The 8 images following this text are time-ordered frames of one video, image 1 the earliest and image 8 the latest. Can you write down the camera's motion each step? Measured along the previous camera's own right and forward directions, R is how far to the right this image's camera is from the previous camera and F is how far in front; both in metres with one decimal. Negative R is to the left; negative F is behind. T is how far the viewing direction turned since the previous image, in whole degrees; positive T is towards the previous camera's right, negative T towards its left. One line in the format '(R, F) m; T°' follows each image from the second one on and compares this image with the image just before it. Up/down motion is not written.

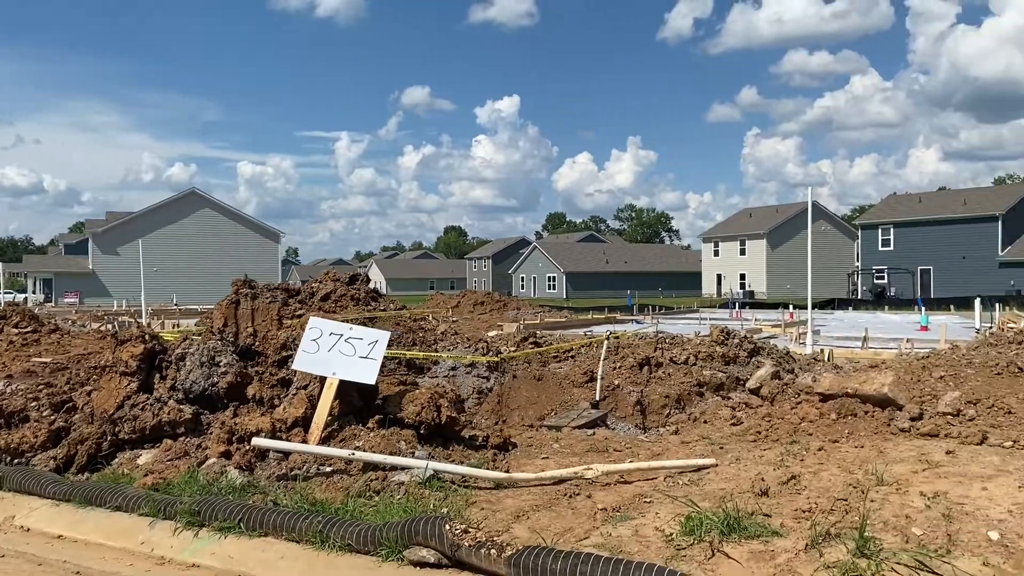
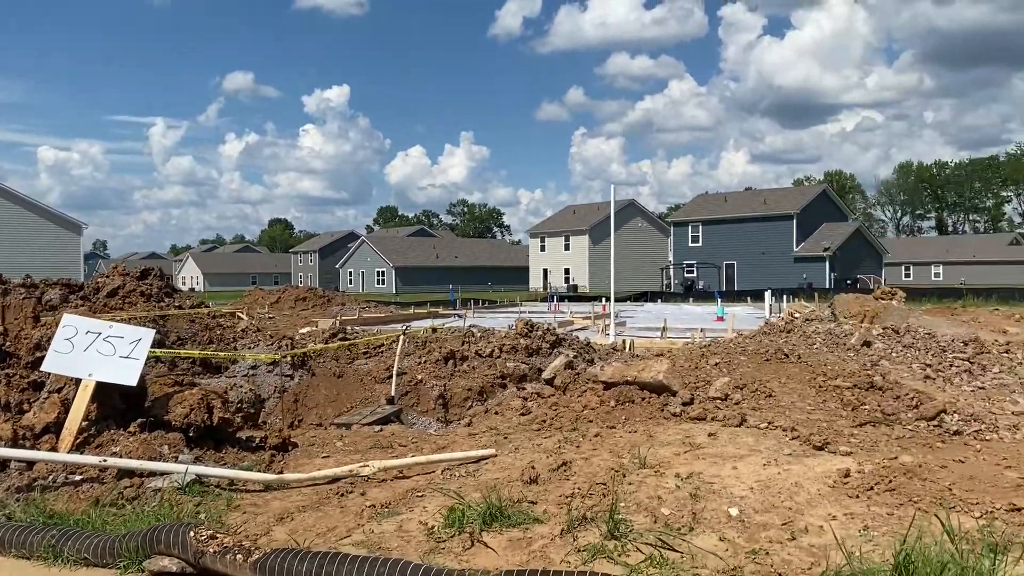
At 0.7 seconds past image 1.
(+0.5, 0.0) m; +11°
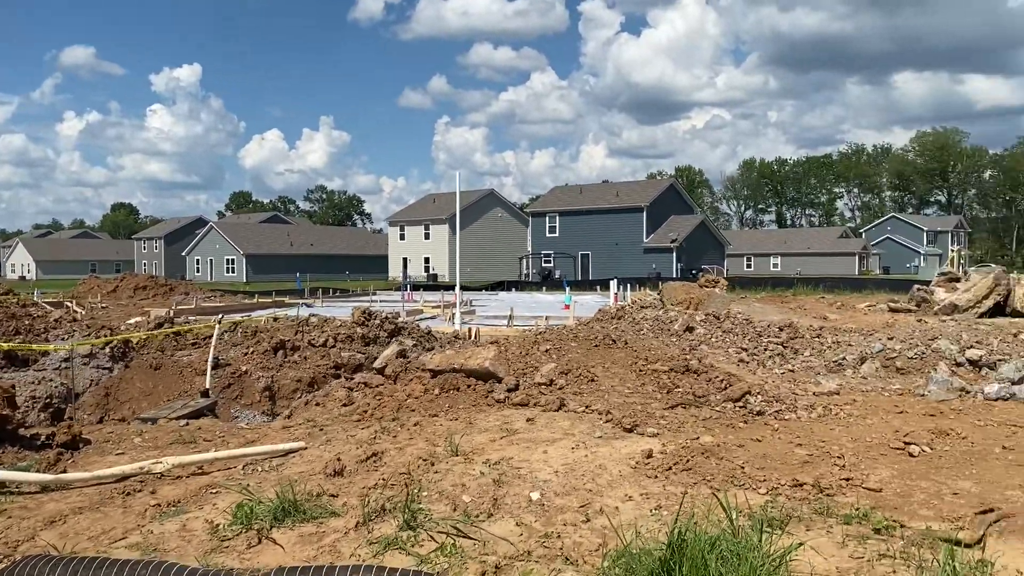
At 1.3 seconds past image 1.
(+0.4, +0.1) m; +9°
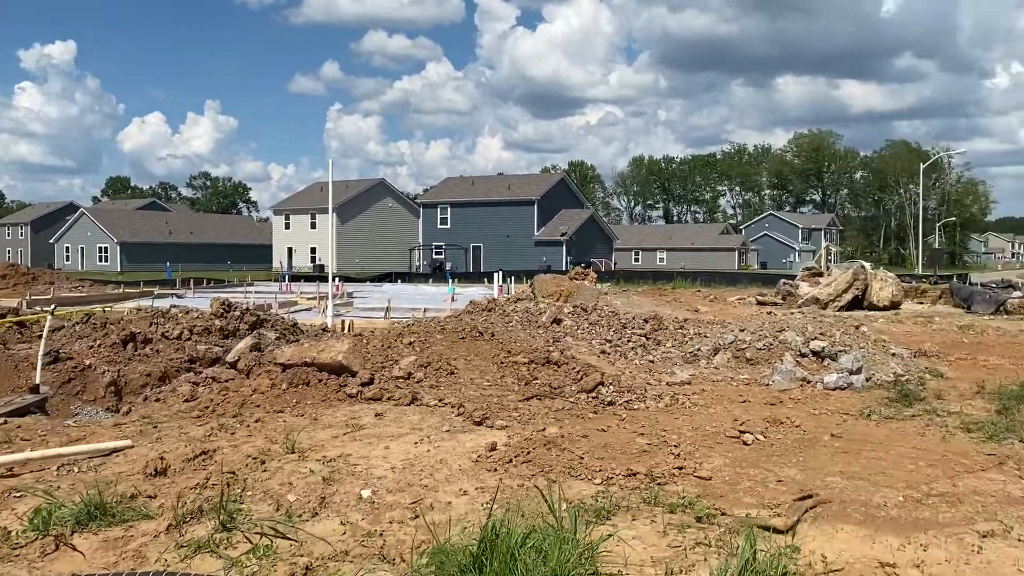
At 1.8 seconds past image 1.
(+0.4, +0.1) m; +7°
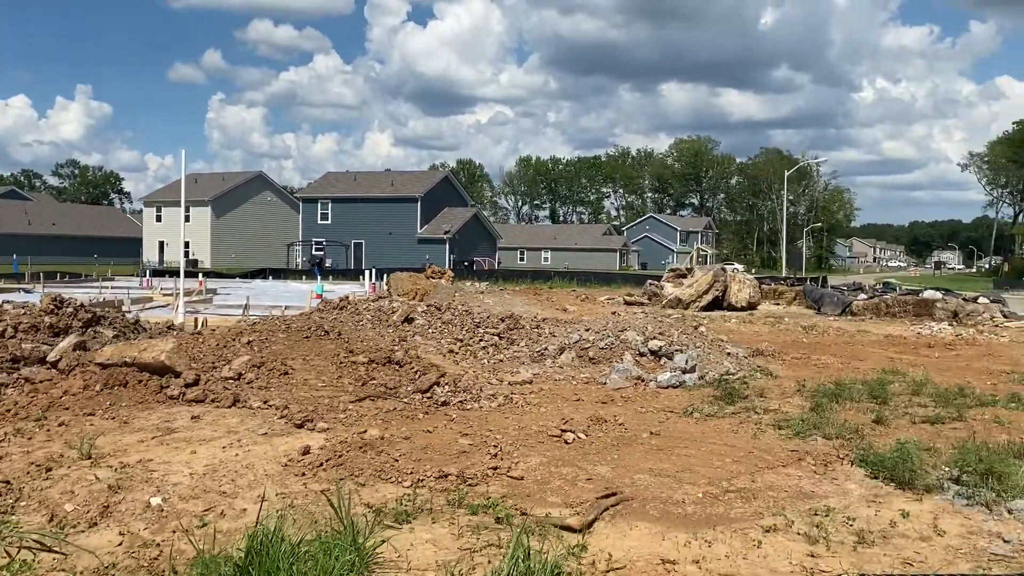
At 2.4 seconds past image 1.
(+0.5, +0.1) m; +7°
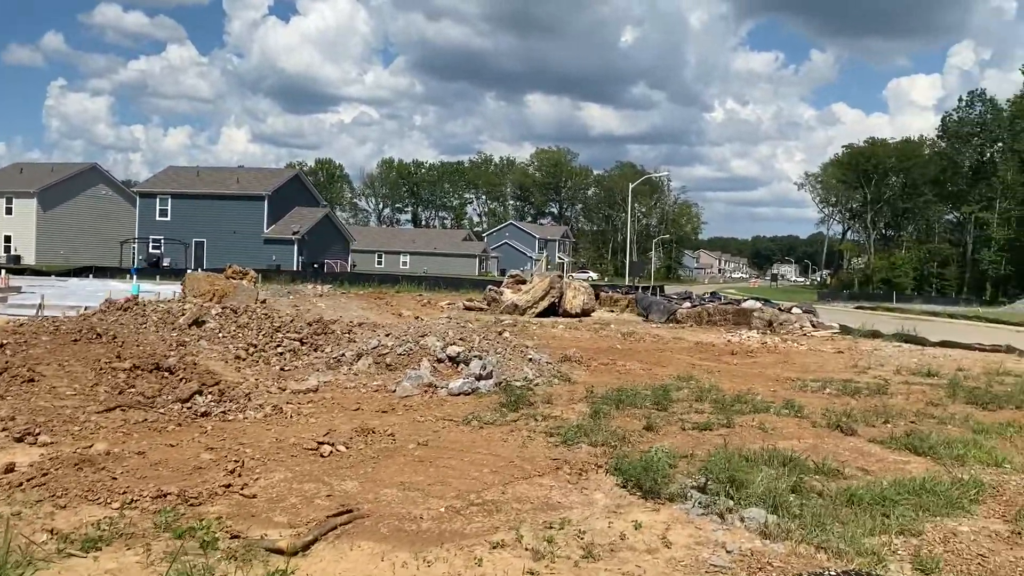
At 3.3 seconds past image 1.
(+0.8, +0.3) m; +9°
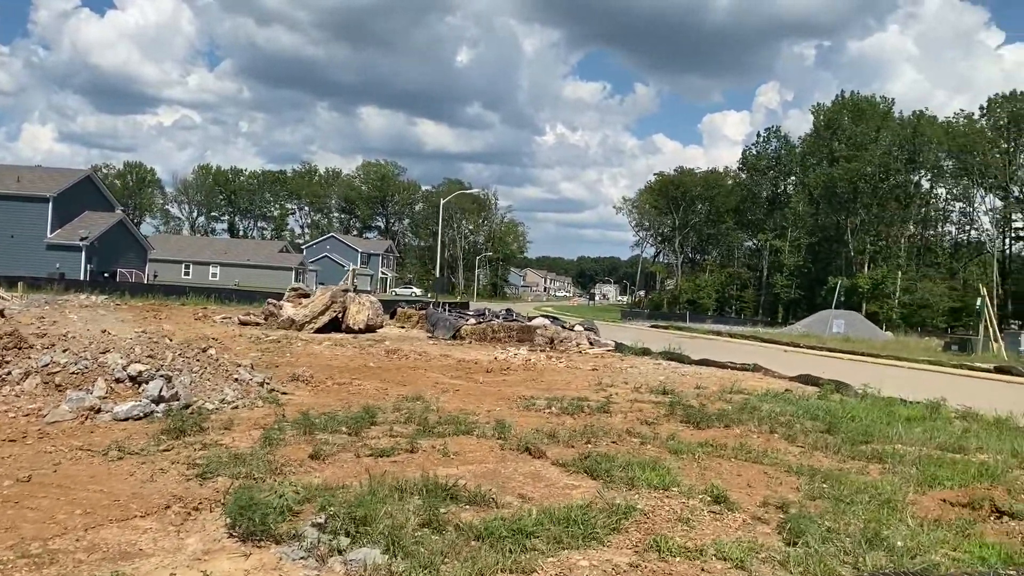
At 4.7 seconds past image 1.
(+1.3, +0.5) m; +11°
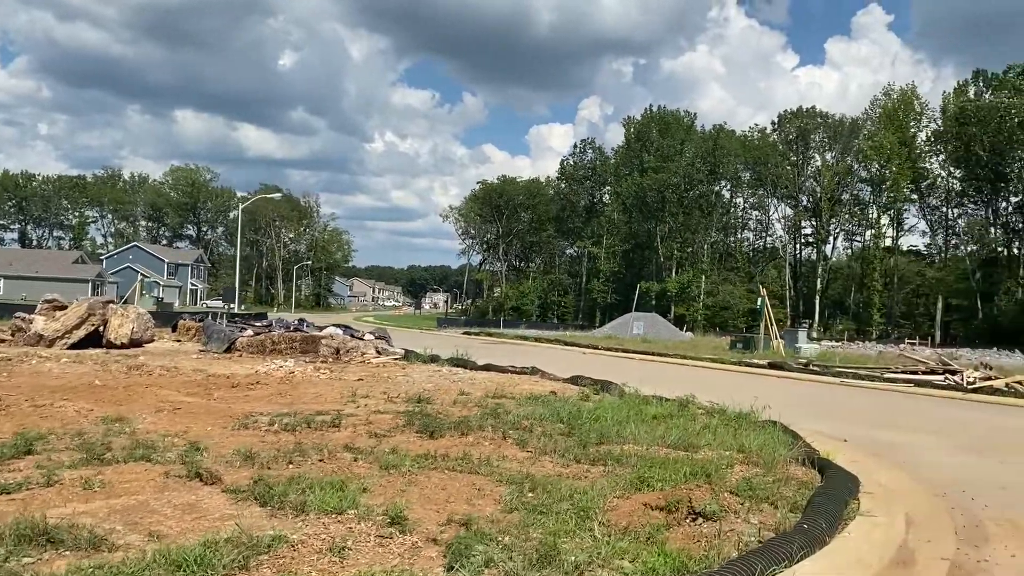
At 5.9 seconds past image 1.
(+1.2, +0.6) m; +11°
